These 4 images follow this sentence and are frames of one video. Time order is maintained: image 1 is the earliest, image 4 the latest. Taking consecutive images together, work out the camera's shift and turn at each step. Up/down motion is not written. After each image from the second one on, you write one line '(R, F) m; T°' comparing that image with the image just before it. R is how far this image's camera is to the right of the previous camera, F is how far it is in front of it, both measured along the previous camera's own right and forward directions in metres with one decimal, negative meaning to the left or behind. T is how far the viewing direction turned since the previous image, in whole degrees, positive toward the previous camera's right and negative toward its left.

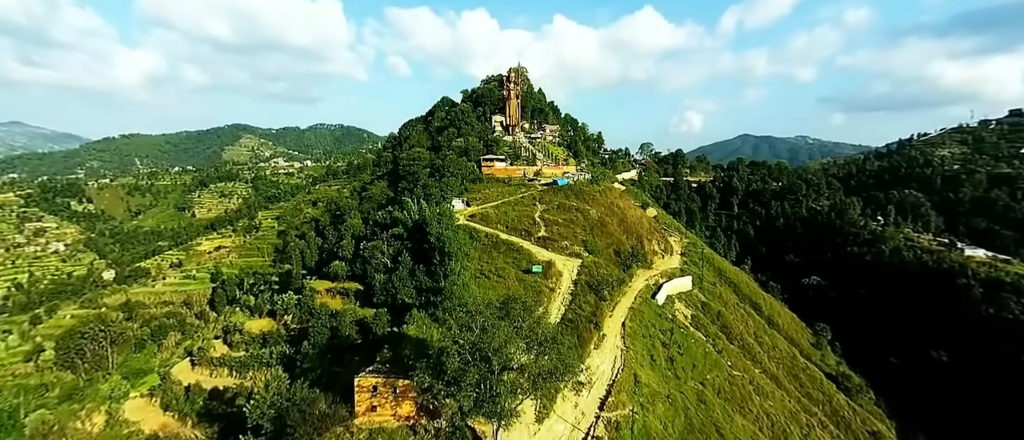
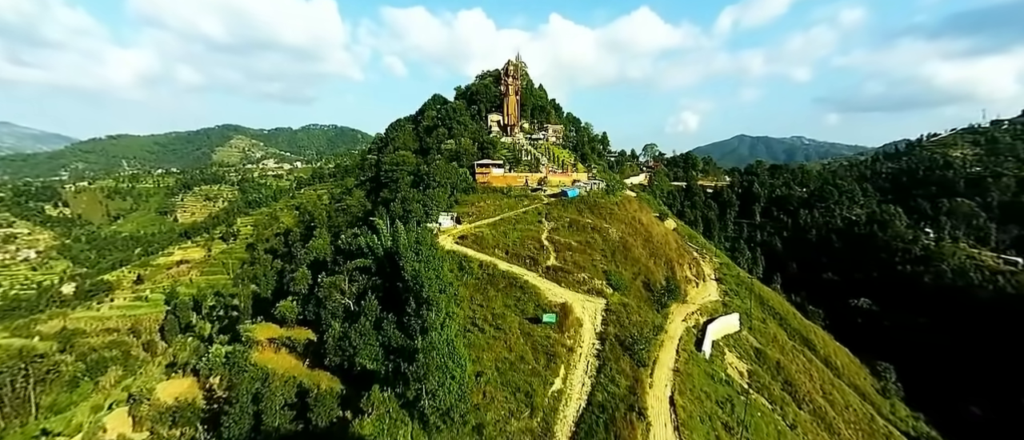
(-0.4, +8.6) m; +1°
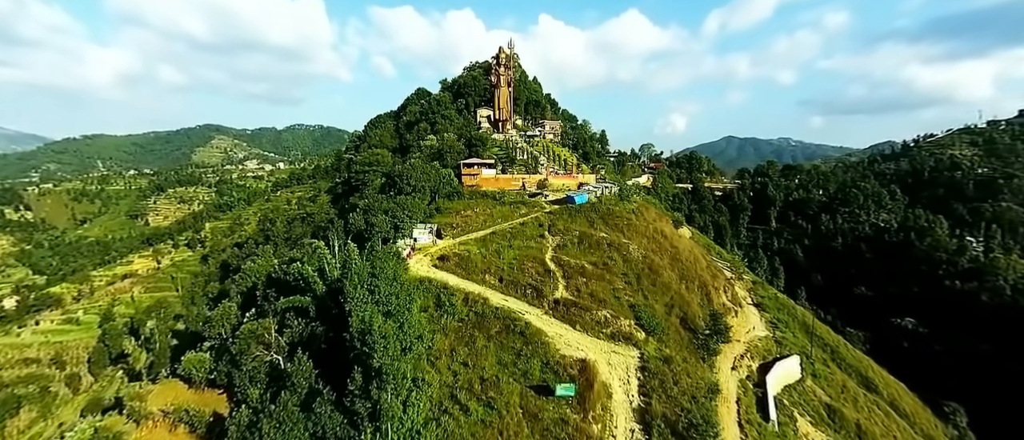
(-0.3, +7.7) m; +1°
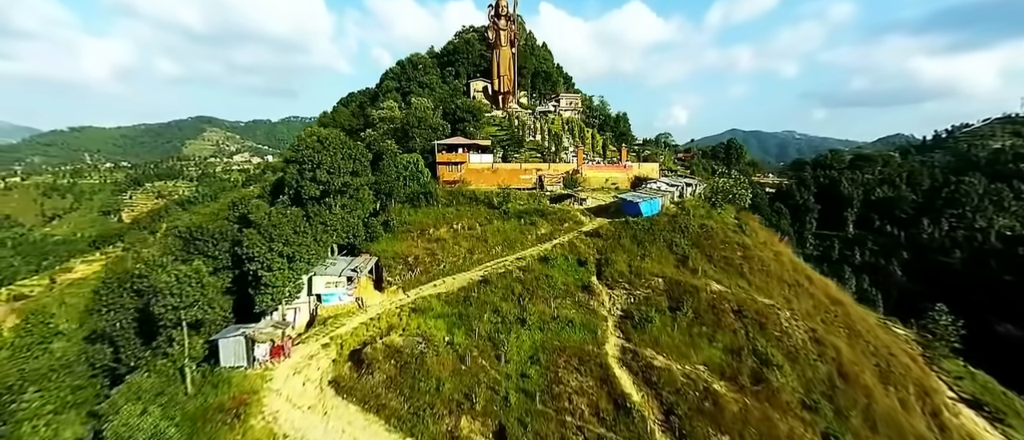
(-0.4, +15.2) m; 0°
